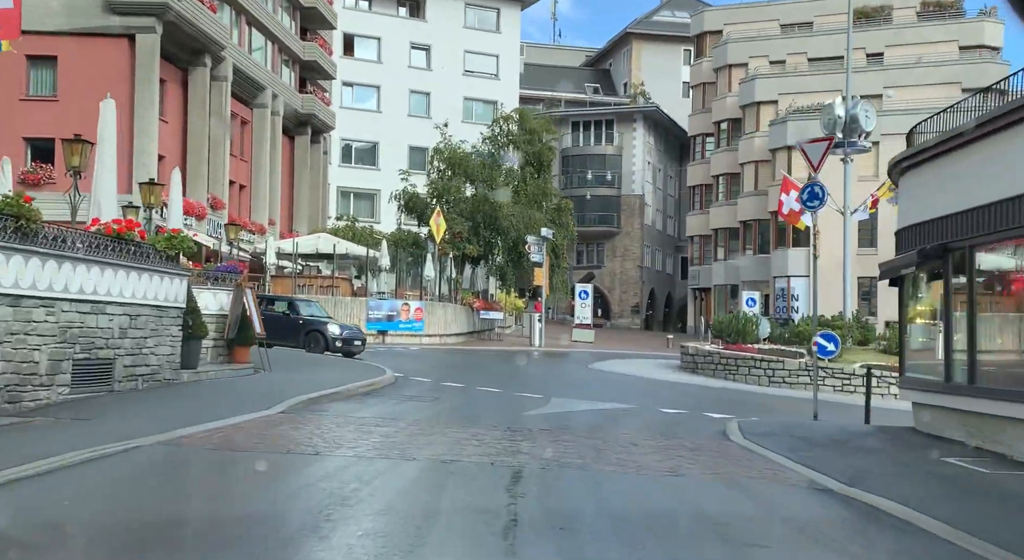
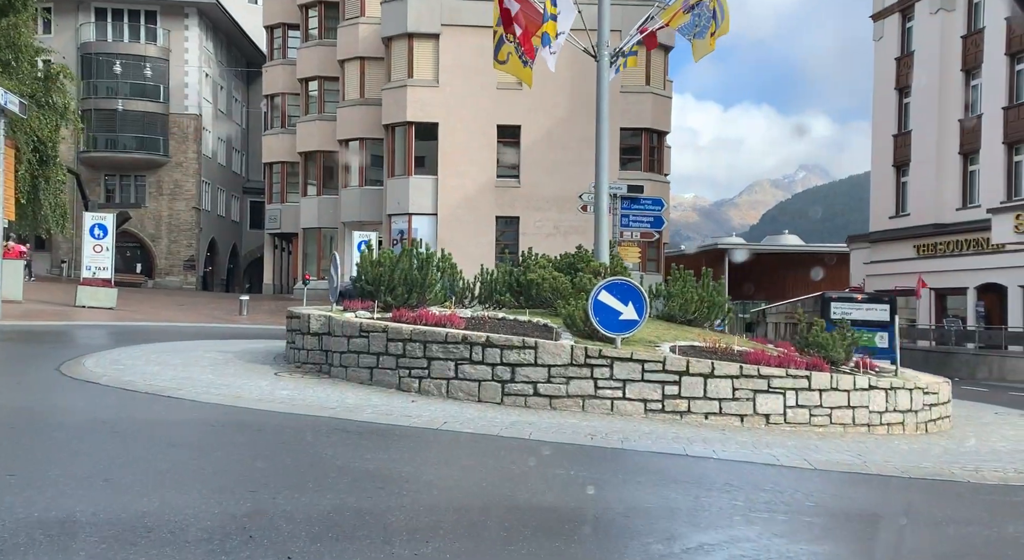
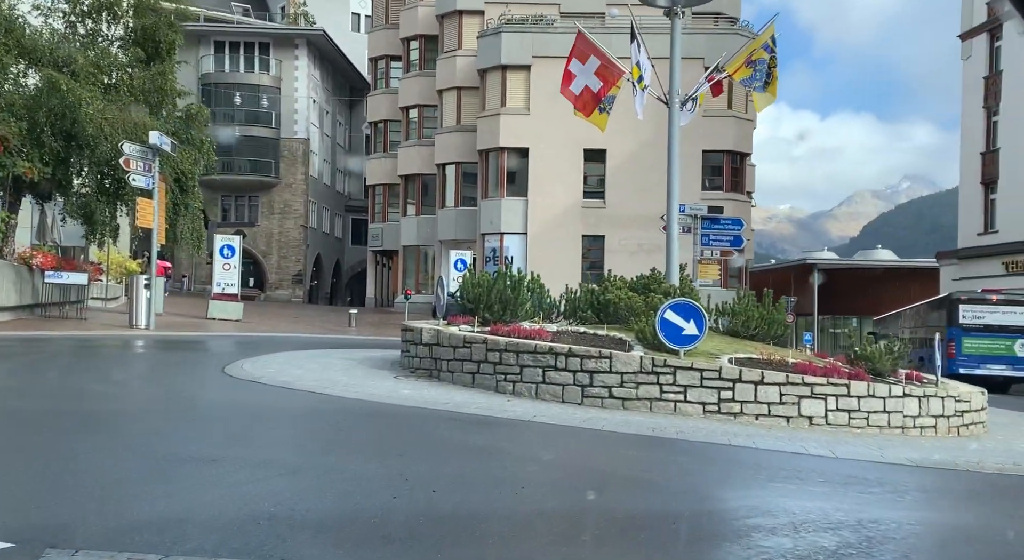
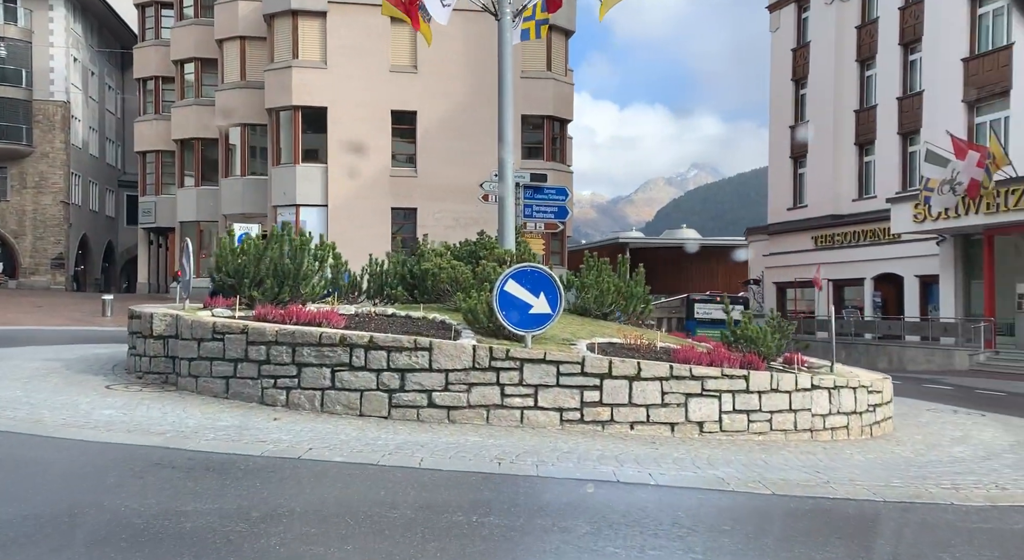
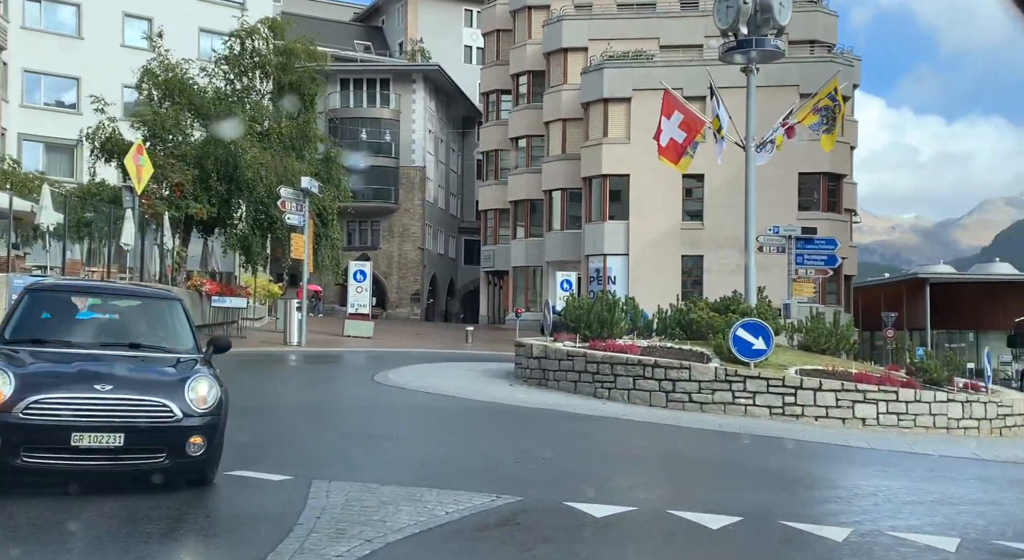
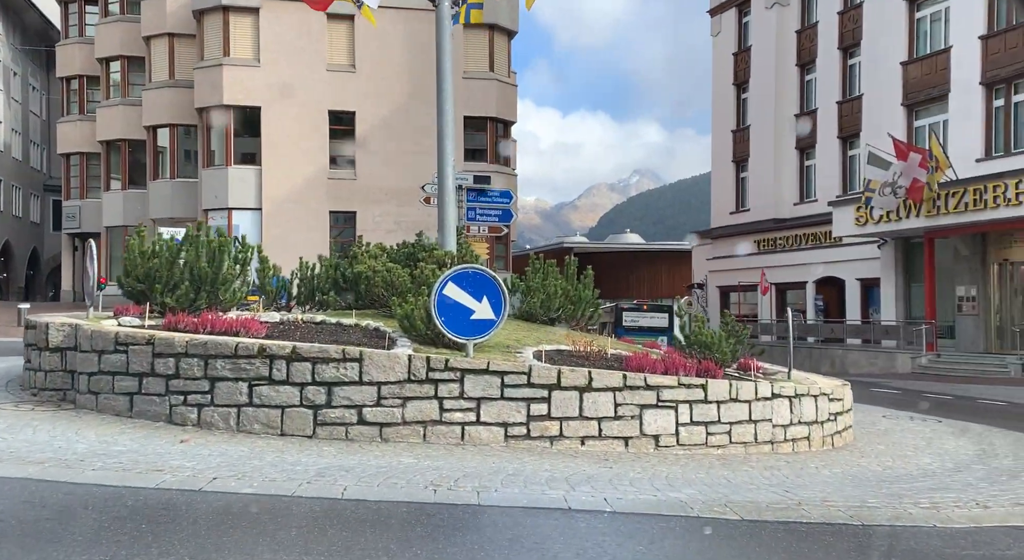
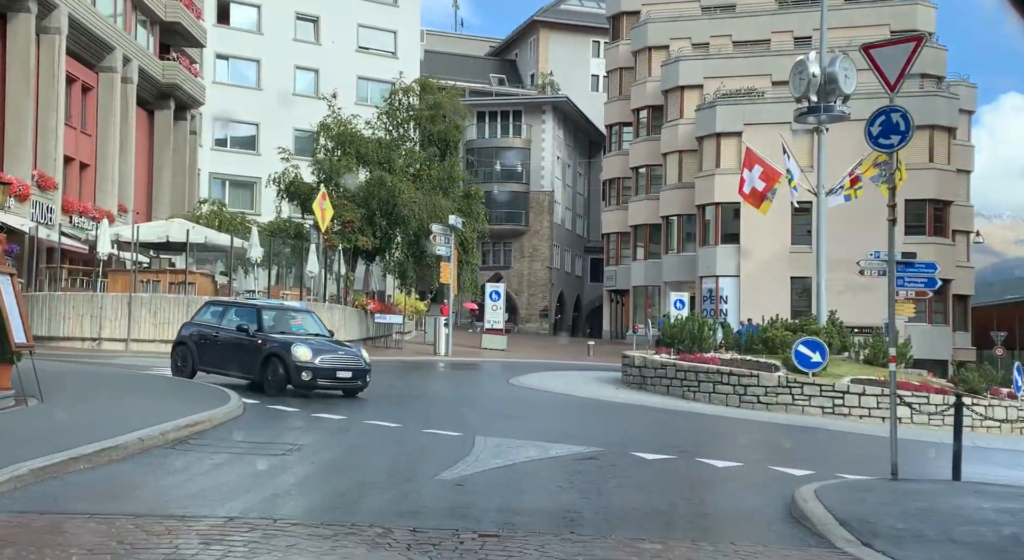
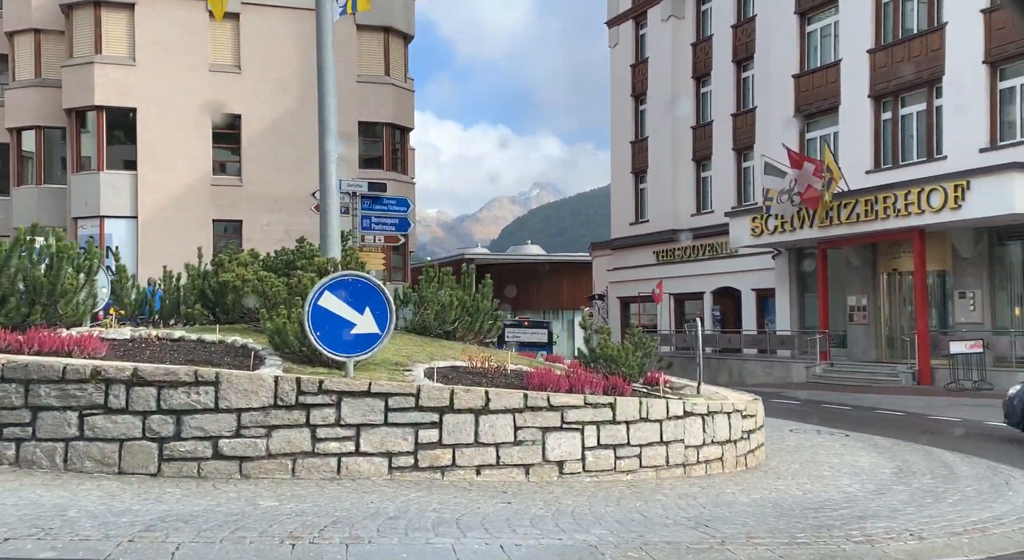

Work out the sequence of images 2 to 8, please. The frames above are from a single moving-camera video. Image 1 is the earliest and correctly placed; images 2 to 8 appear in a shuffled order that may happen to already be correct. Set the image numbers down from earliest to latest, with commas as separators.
7, 5, 3, 2, 4, 6, 8
